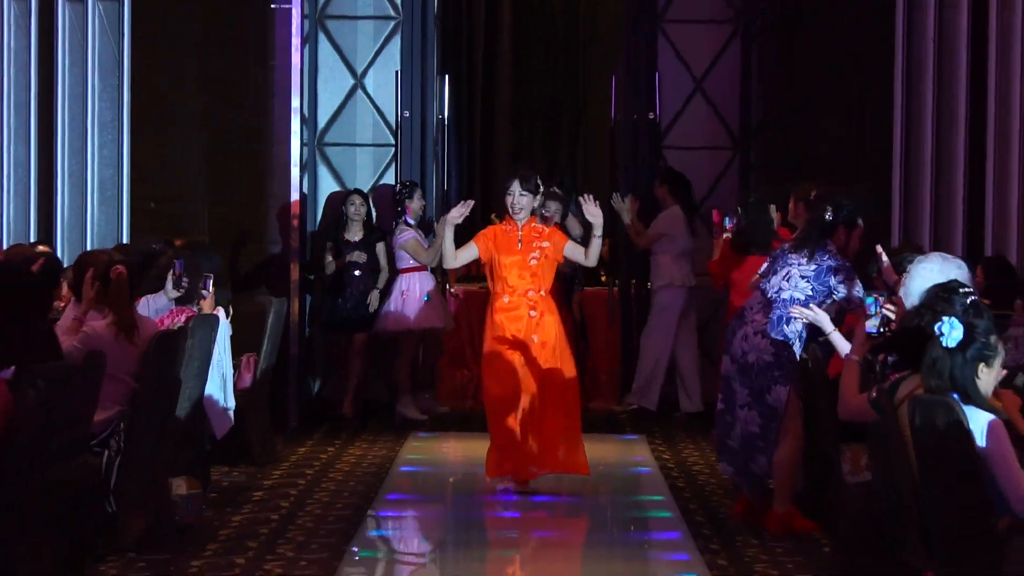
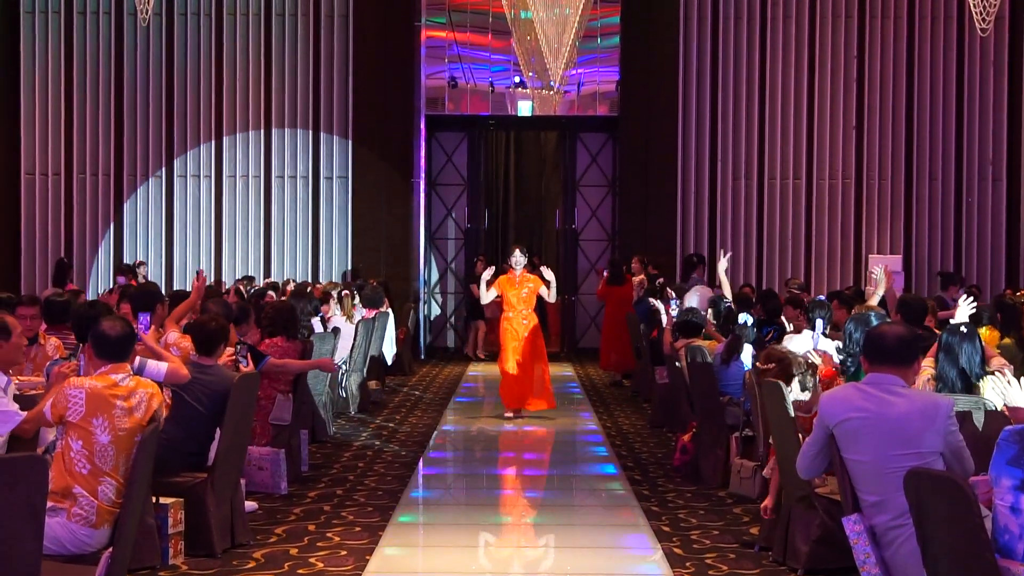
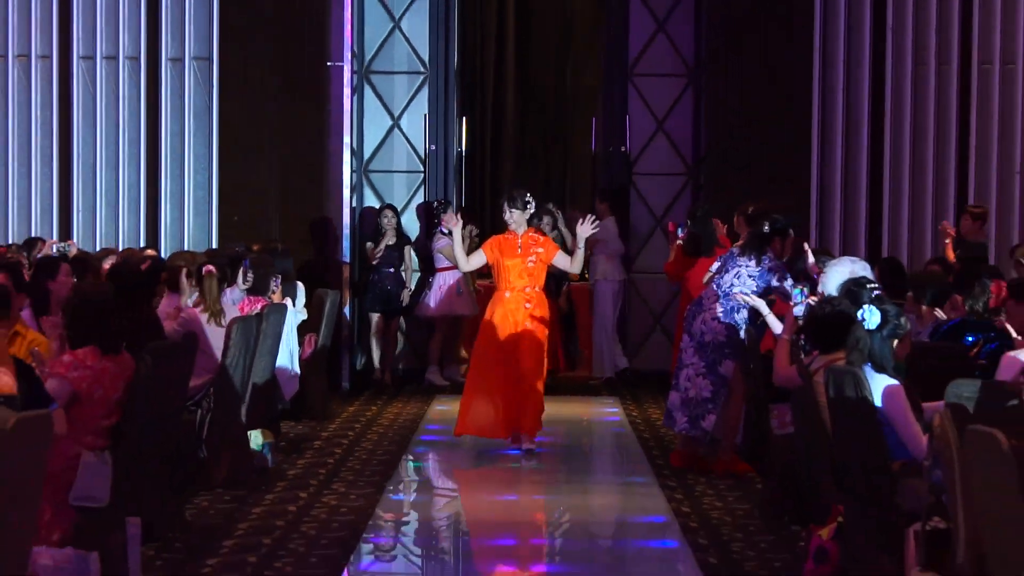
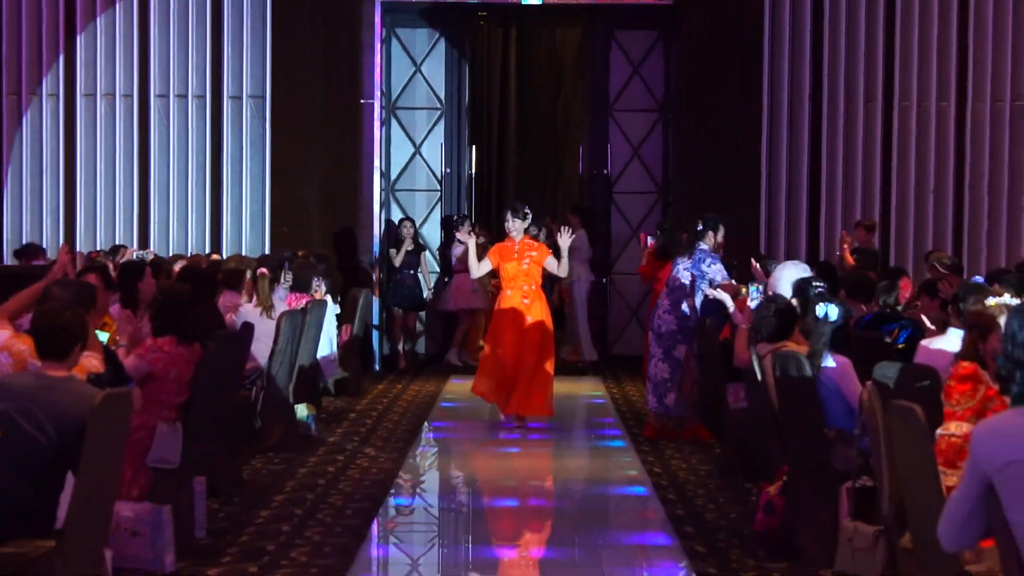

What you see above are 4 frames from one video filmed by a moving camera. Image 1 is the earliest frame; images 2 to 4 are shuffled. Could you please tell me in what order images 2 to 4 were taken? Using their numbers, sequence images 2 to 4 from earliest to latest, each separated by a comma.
3, 4, 2
